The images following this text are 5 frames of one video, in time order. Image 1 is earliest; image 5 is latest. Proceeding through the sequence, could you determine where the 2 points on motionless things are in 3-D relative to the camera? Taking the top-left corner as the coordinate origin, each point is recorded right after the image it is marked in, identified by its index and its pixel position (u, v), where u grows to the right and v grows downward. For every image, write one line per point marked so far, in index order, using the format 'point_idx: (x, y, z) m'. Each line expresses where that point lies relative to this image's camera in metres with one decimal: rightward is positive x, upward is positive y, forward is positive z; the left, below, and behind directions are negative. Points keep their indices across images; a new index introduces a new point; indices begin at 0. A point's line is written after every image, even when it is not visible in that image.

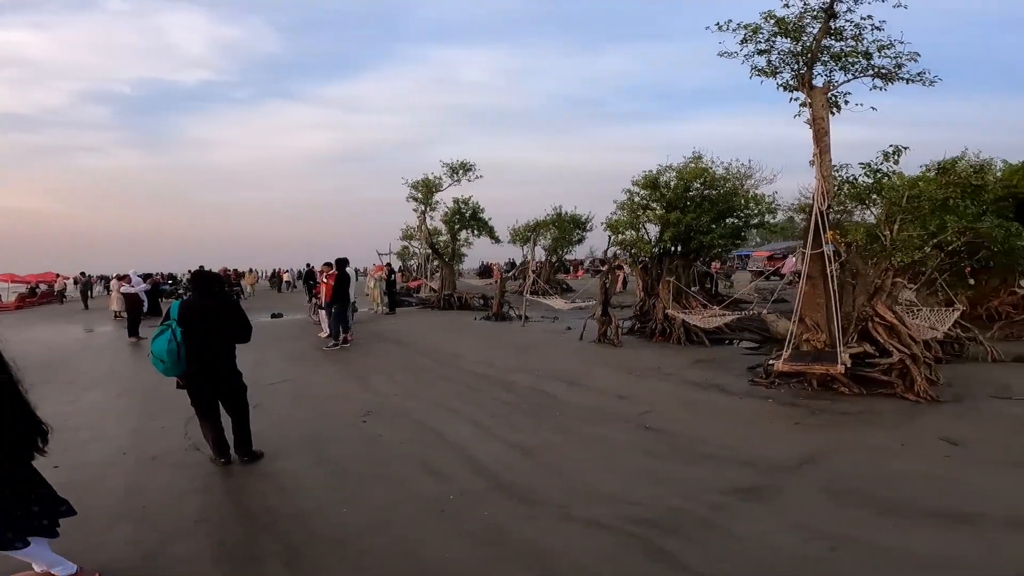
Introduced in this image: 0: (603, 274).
0: (+2.3, +0.4, +13.5) m
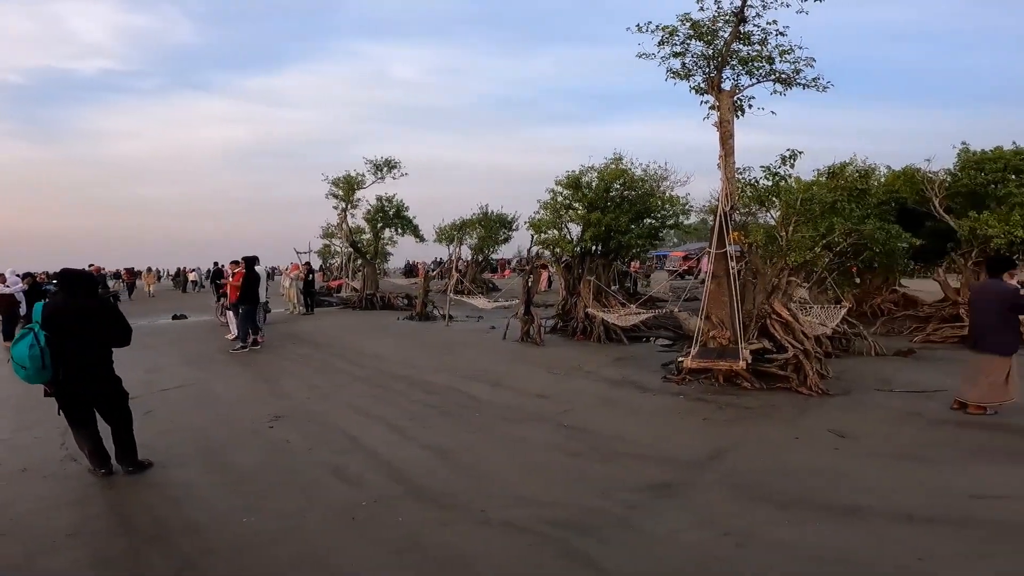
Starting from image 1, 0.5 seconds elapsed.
0: (+0.4, +0.4, +13.5) m
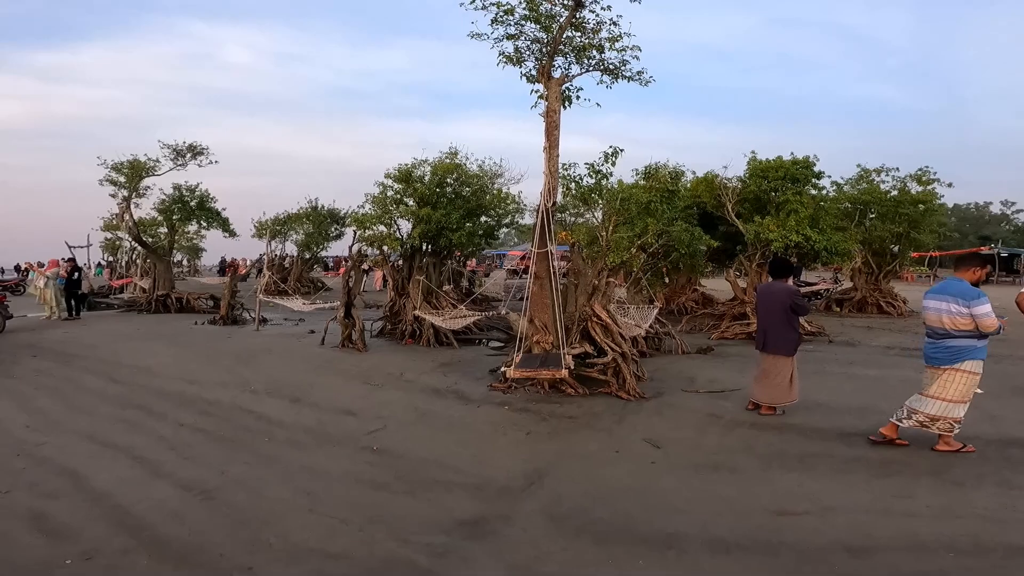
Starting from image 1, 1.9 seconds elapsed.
0: (-3.7, +0.4, +12.1) m
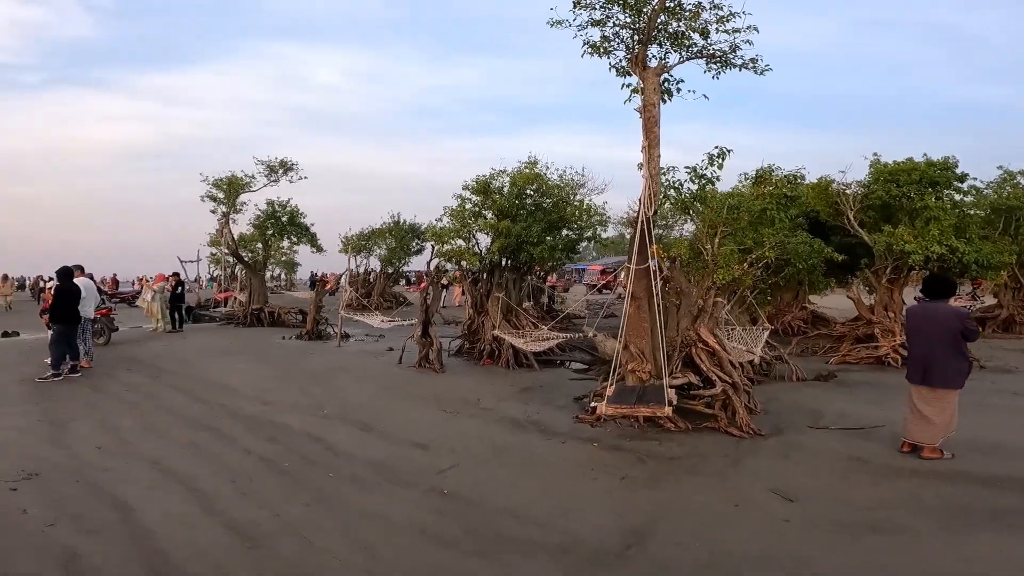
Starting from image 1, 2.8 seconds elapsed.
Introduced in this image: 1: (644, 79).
0: (-1.9, 0.0, +11.7) m
1: (+1.8, +2.8, +7.5) m
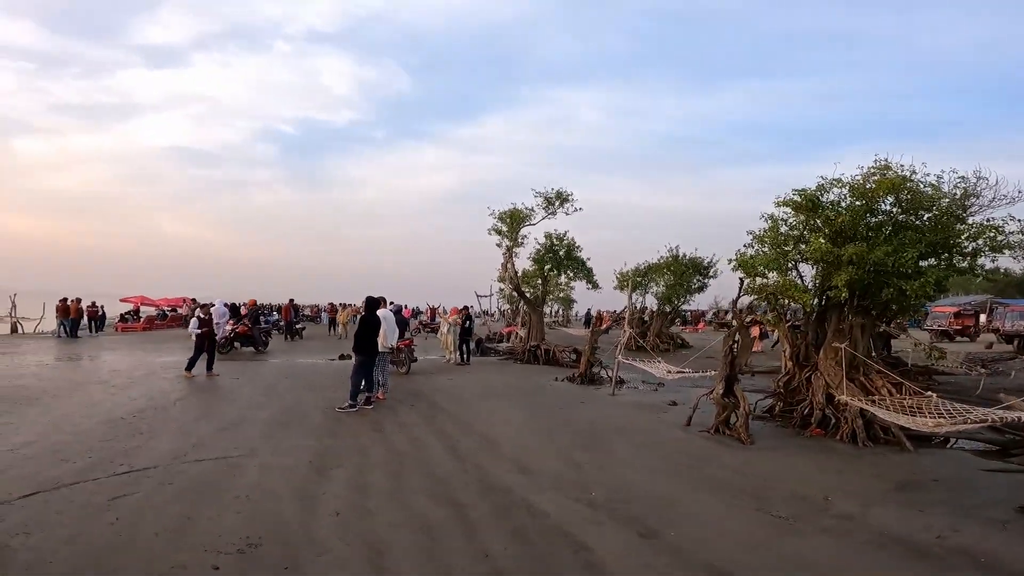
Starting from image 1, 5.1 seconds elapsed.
0: (+3.5, -0.7, +8.9) m
1: (+4.9, +2.3, +3.7) m
